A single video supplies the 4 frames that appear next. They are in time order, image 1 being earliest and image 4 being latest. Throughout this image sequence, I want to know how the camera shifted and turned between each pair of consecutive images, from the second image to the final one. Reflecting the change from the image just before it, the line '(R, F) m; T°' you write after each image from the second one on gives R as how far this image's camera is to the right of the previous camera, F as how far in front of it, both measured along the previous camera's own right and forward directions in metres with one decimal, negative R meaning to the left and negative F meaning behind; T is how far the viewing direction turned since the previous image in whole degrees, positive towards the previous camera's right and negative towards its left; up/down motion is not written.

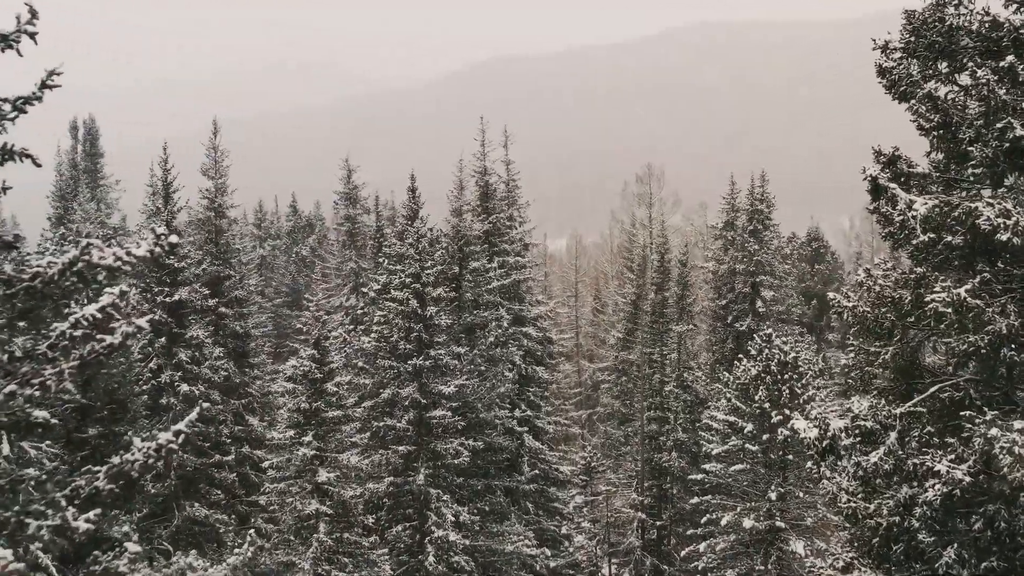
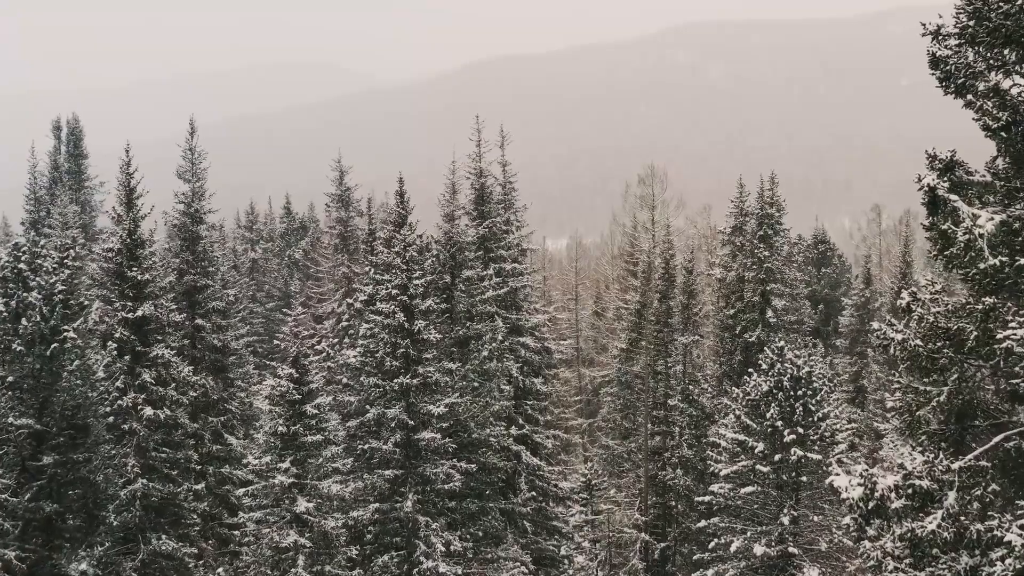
(+0.2, +1.3) m; 0°
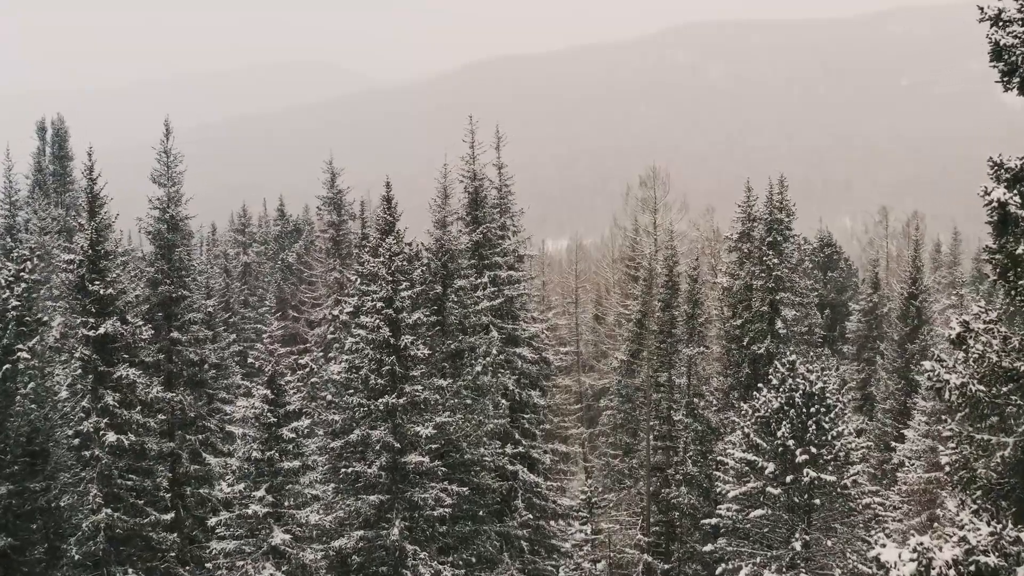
(+0.2, +1.1) m; 0°
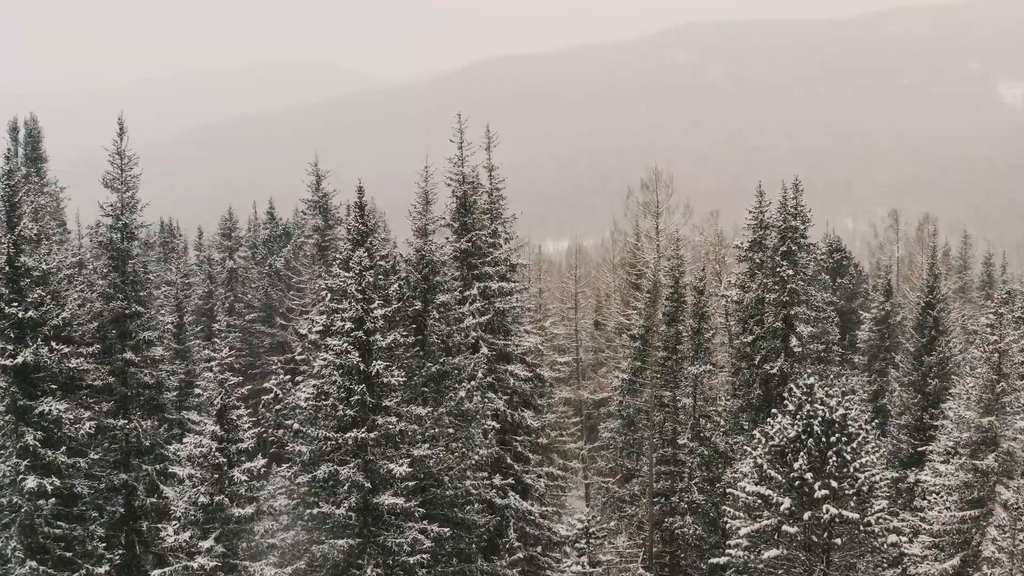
(+0.4, +1.7) m; 0°
